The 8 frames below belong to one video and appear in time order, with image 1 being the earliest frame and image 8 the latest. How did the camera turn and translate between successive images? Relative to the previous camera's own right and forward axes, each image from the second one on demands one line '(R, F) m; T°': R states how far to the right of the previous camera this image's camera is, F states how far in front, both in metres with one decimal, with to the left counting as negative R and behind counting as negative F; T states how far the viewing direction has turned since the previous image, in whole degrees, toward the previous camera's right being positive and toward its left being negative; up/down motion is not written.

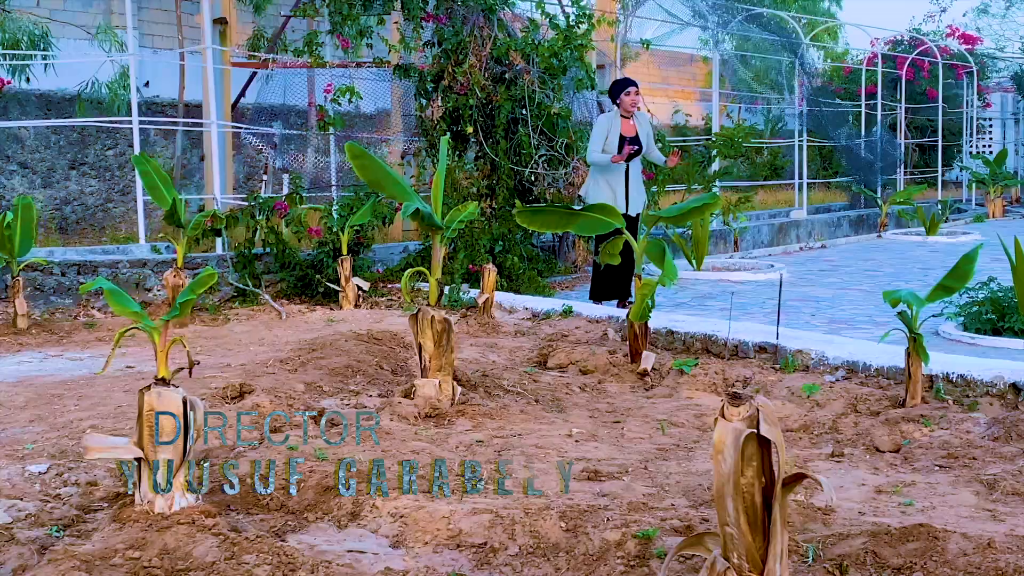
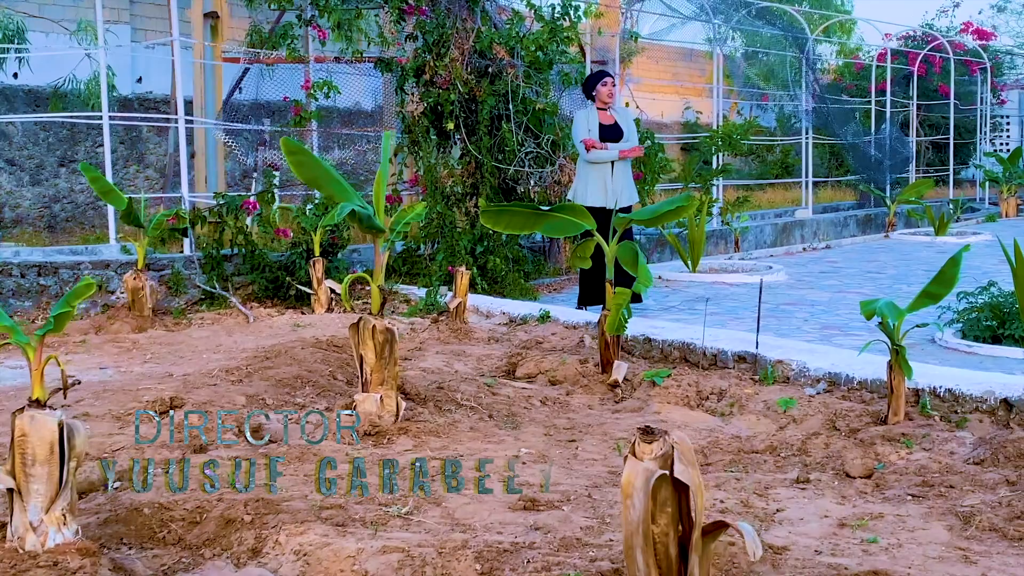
(+0.2, +0.3) m; -1°
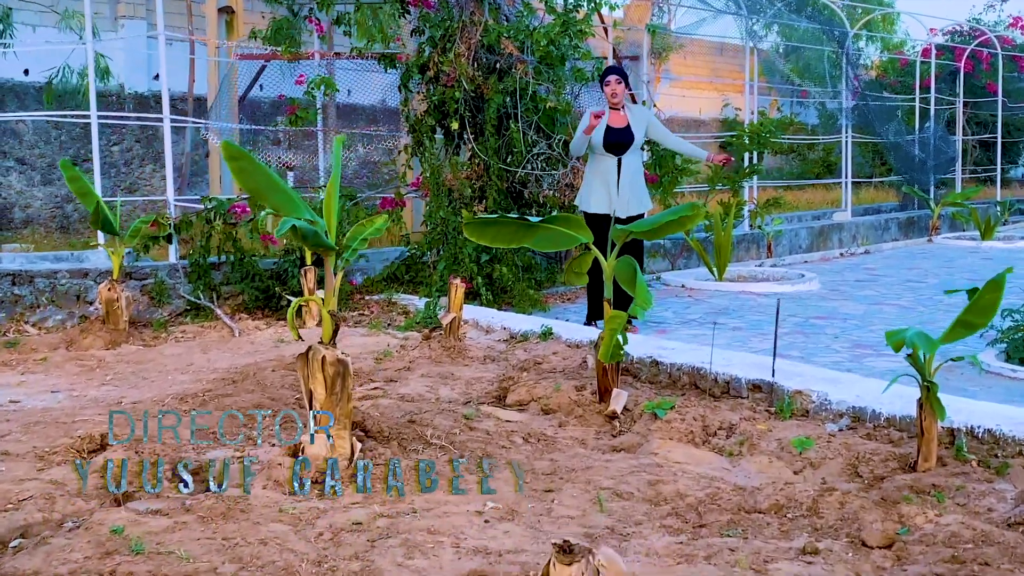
(+0.2, +0.5) m; -2°
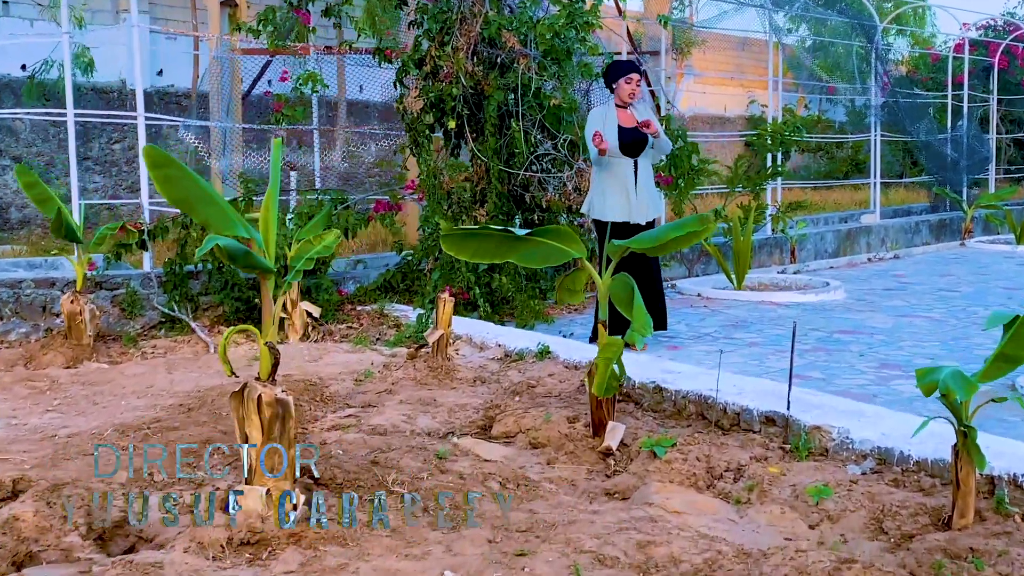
(+0.1, +0.5) m; -1°
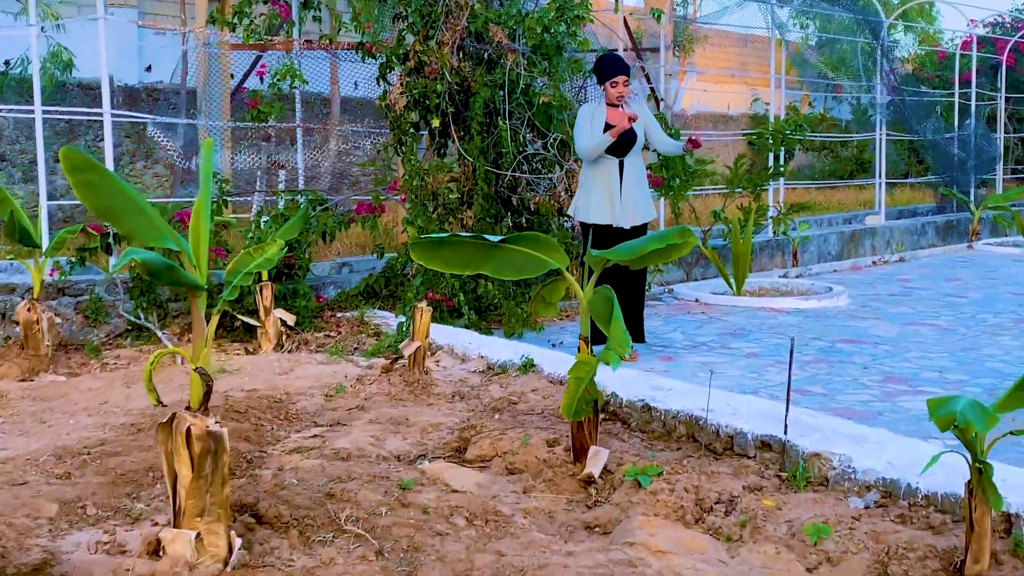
(+0.1, +0.3) m; 0°
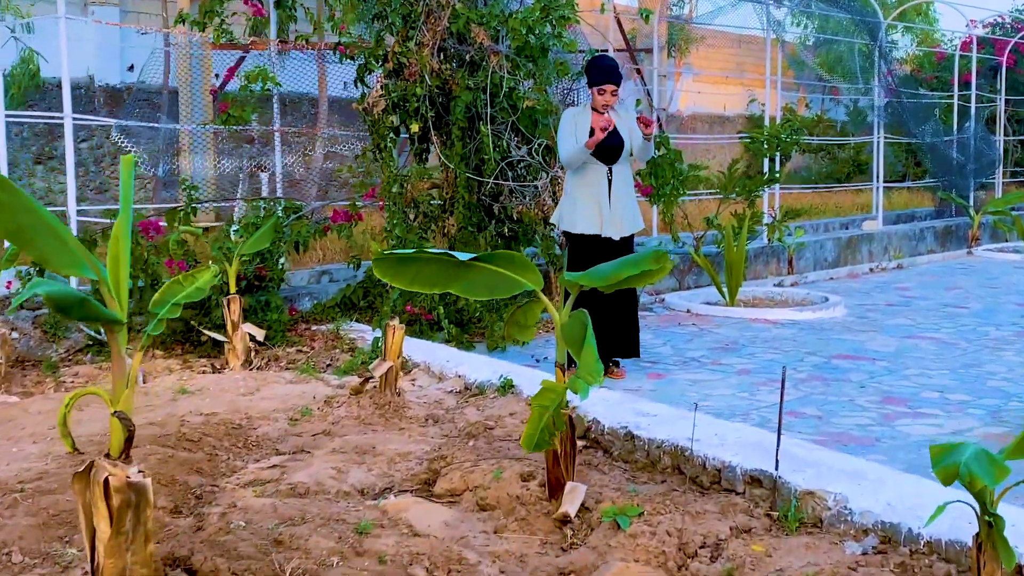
(+0.1, +0.3) m; 0°
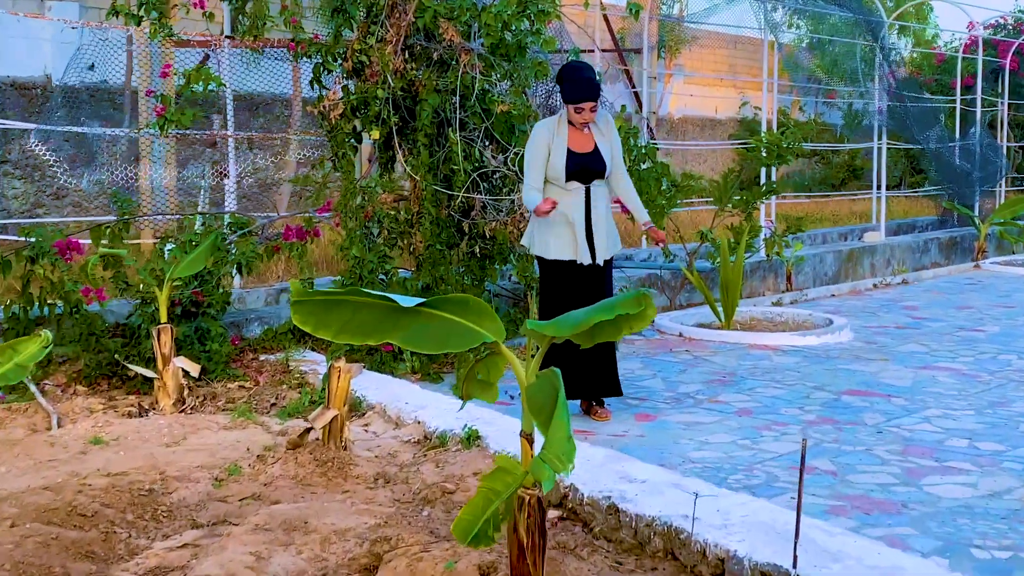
(+0.1, +0.6) m; 0°
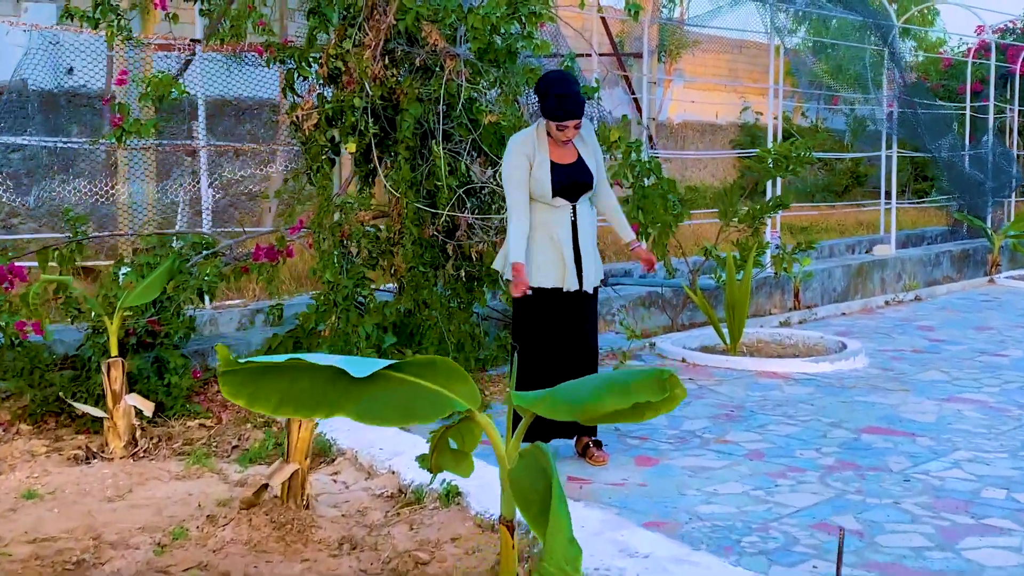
(0.0, +0.4) m; 0°
